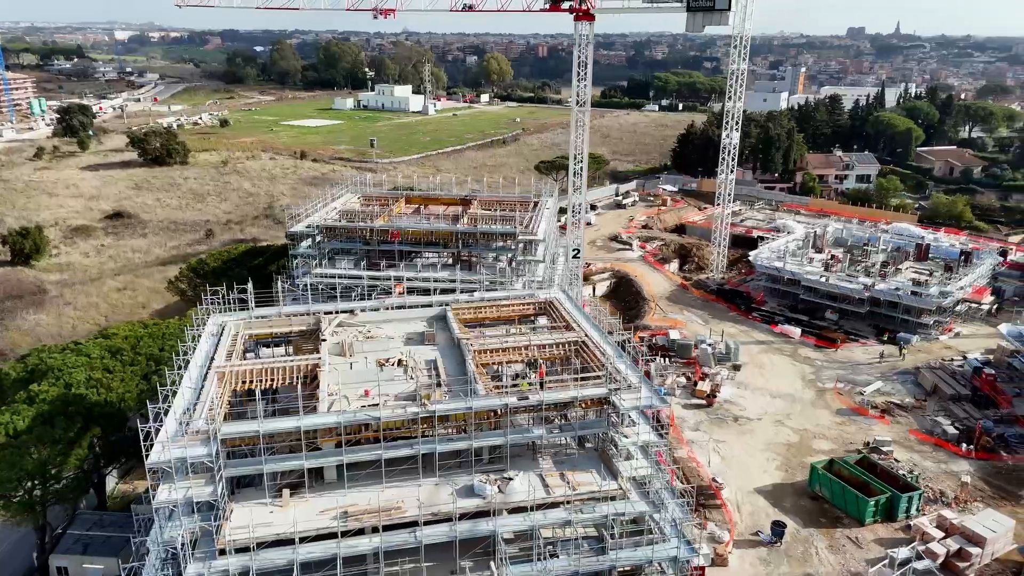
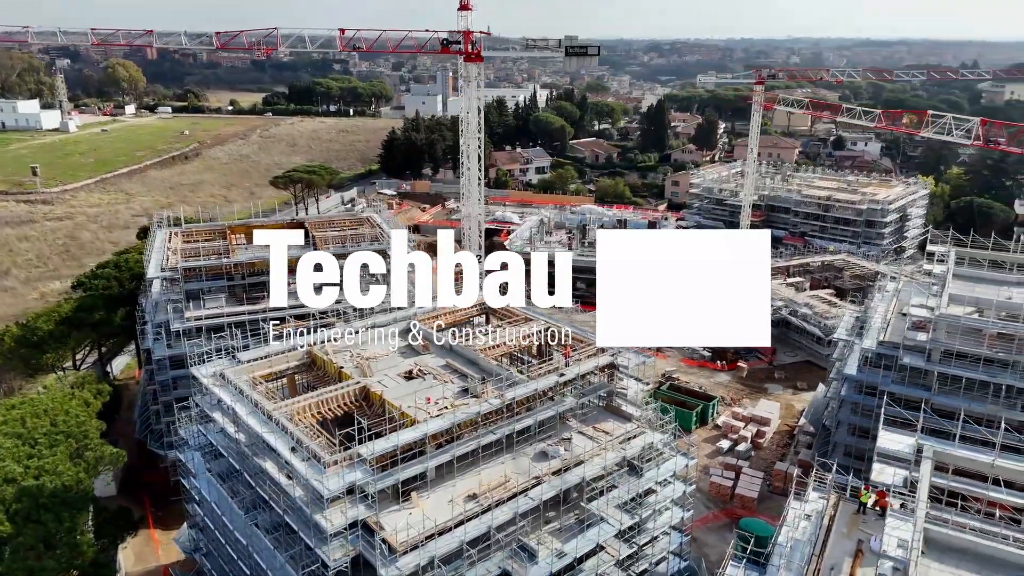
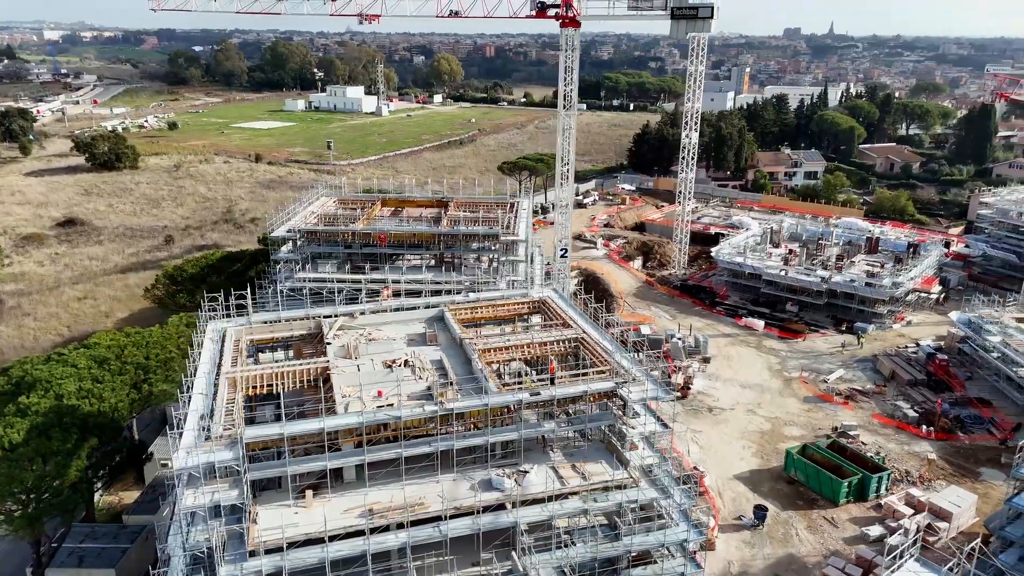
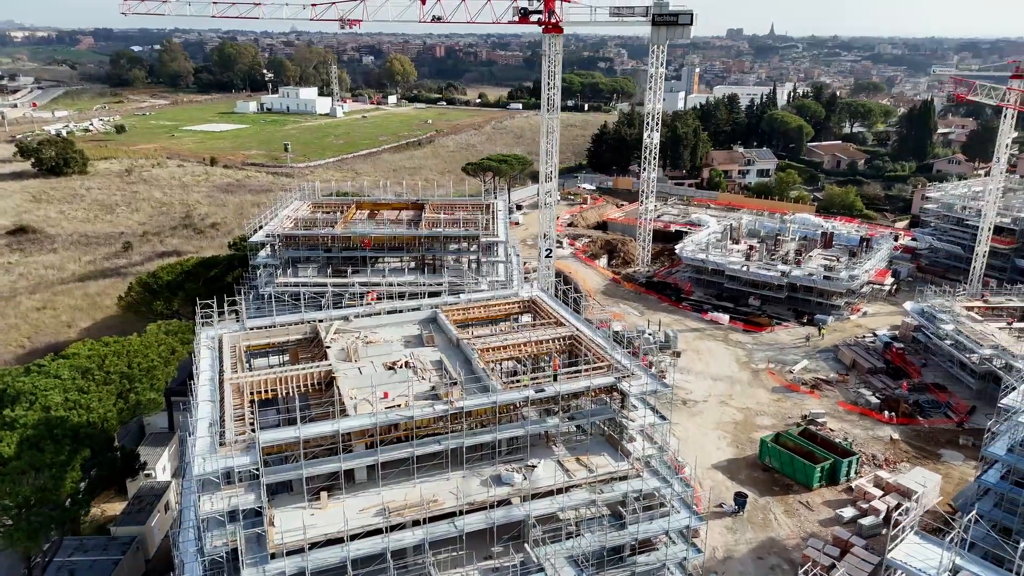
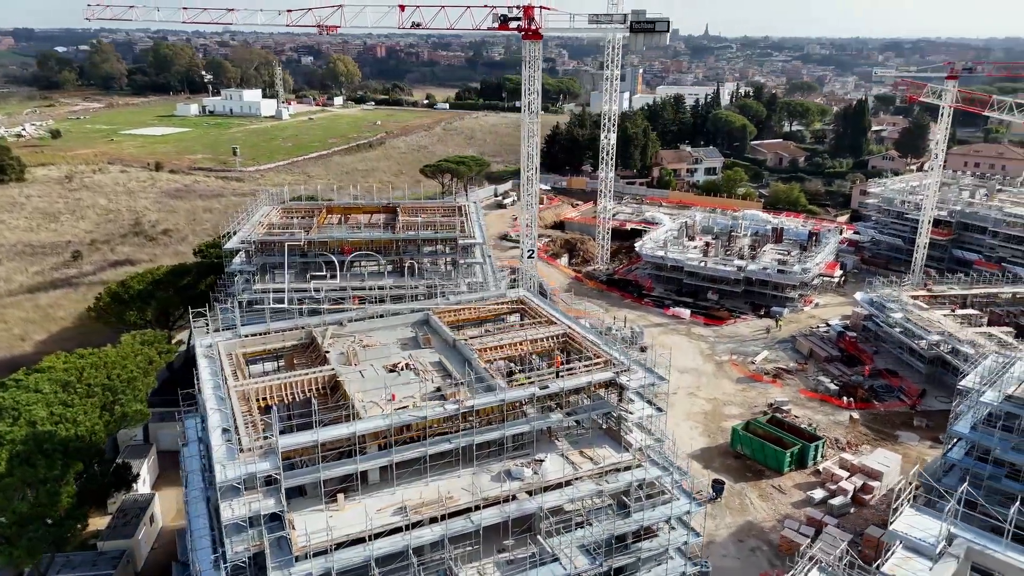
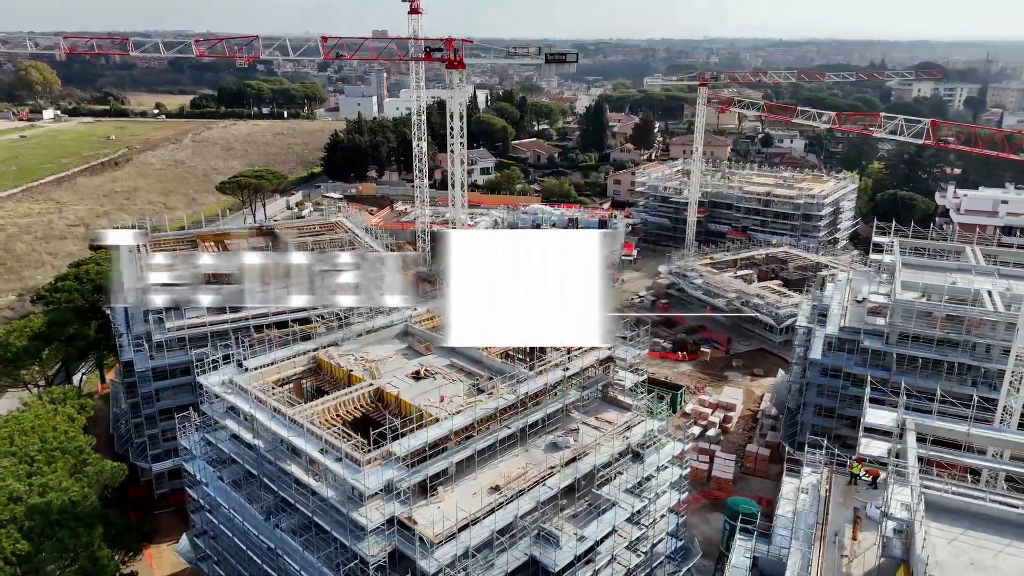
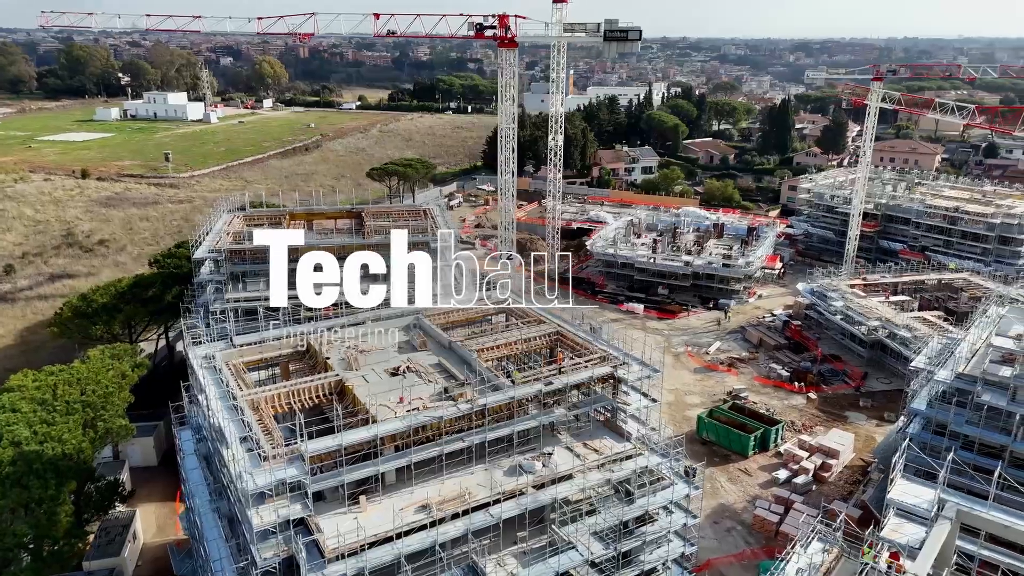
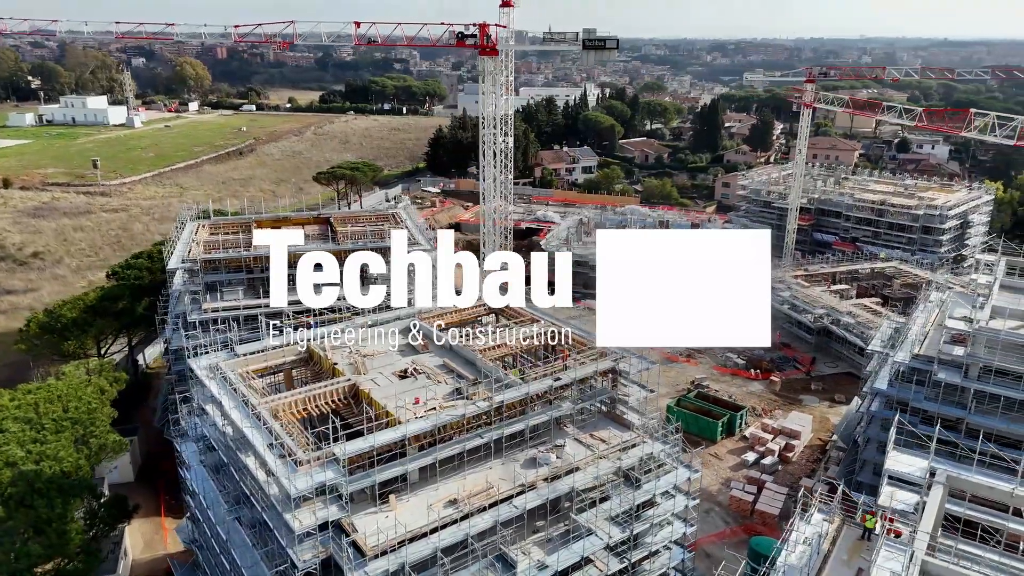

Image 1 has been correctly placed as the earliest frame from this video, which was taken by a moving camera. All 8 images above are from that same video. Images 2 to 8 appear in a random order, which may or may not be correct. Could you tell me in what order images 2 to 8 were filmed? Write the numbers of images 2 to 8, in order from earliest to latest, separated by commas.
3, 4, 5, 7, 8, 2, 6
